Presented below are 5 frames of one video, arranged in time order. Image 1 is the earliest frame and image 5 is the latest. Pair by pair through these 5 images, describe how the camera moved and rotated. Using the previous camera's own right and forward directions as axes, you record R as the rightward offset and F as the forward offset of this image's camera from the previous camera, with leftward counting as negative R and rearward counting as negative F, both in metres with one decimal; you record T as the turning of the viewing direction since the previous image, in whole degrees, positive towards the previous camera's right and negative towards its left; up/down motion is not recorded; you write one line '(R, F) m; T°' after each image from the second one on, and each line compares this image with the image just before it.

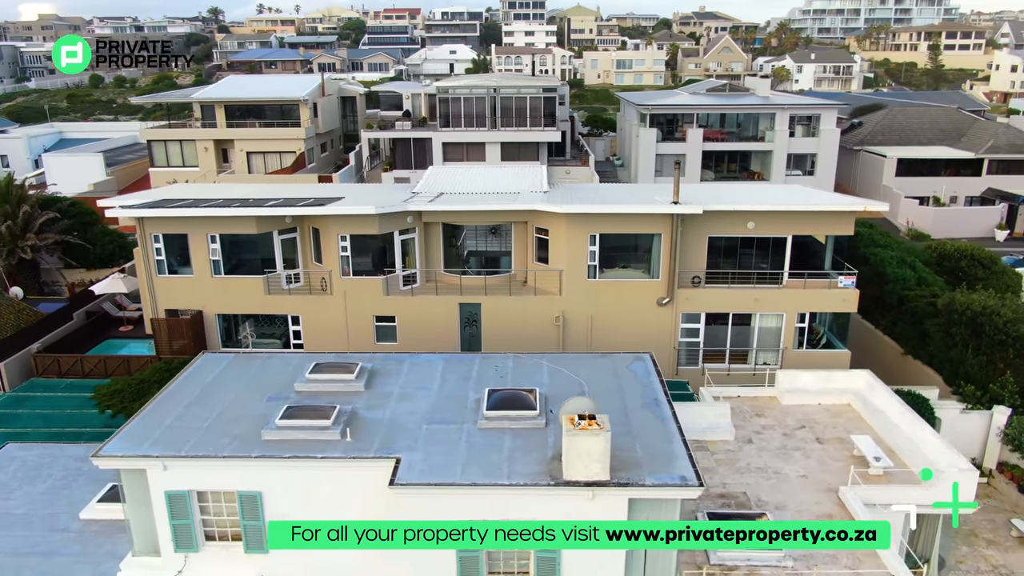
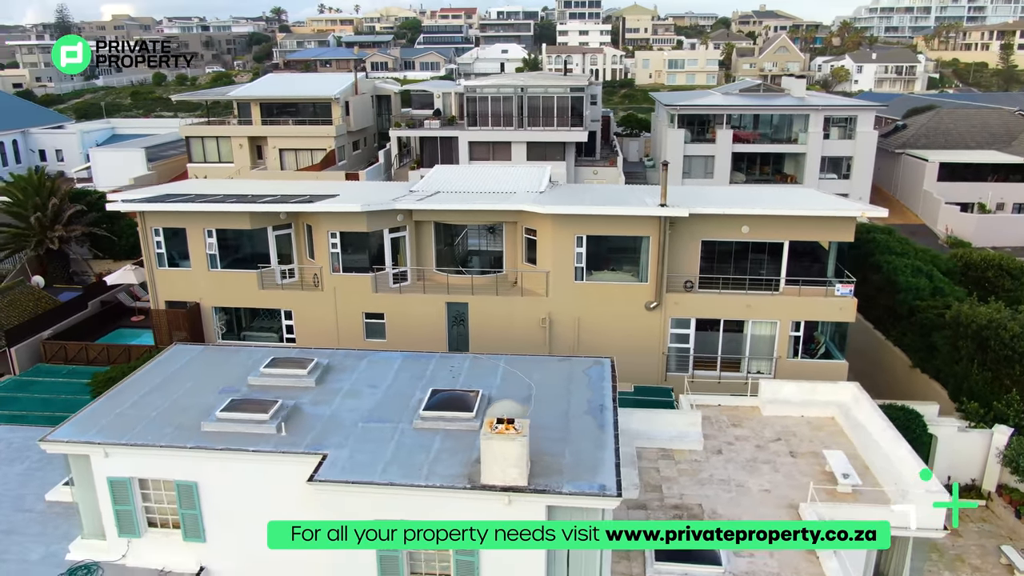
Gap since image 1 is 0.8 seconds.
(+2.3, +0.2) m; -4°
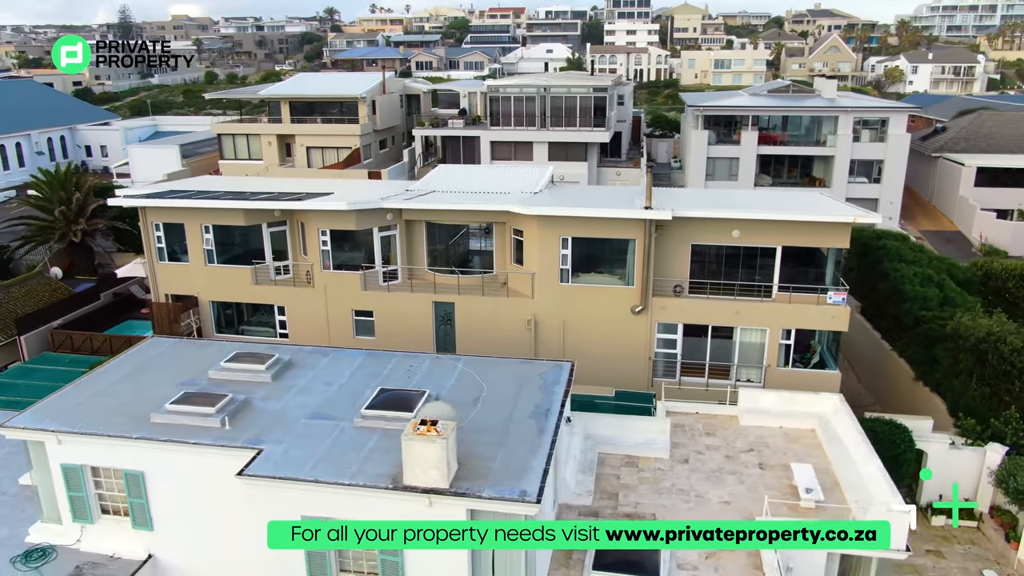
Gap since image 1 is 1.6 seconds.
(+2.0, +0.2) m; -4°
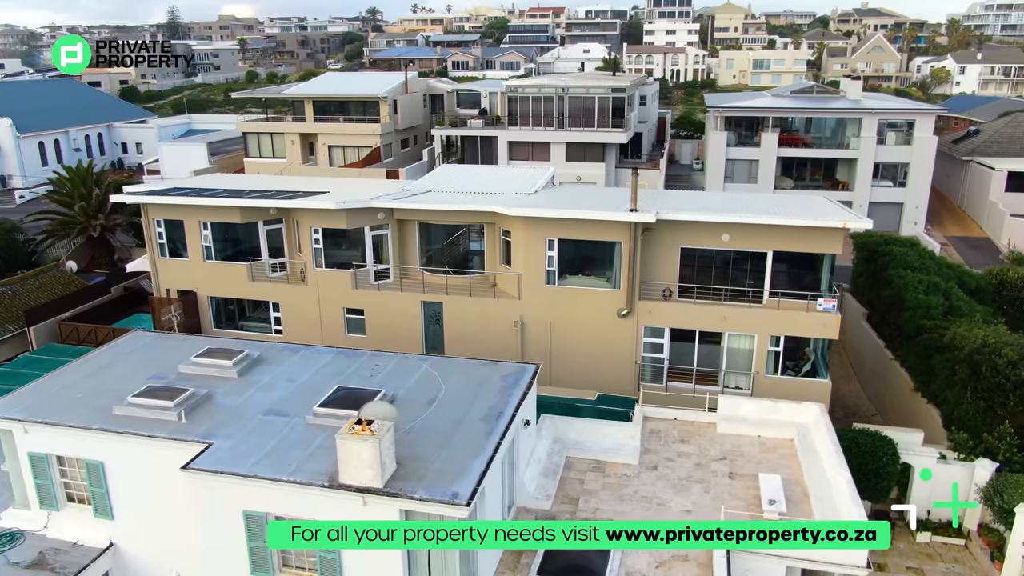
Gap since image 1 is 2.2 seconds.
(+1.7, +0.1) m; -3°
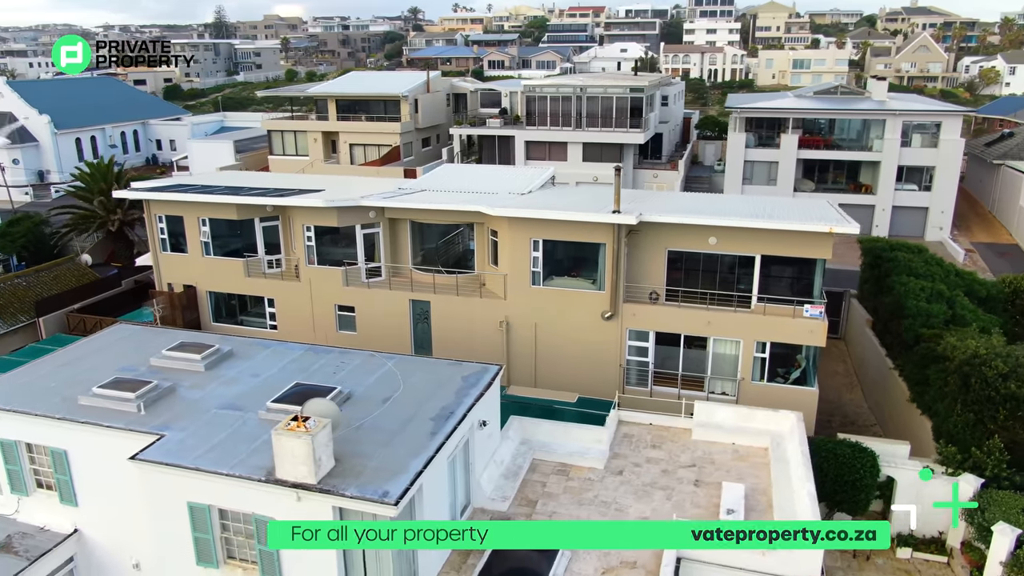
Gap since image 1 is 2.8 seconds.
(+1.7, +0.1) m; -3°
